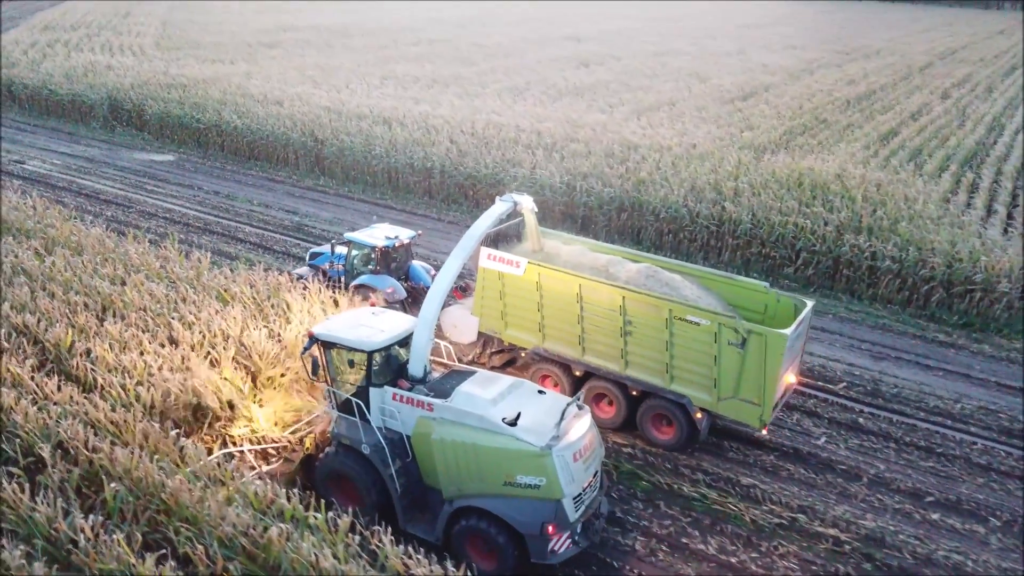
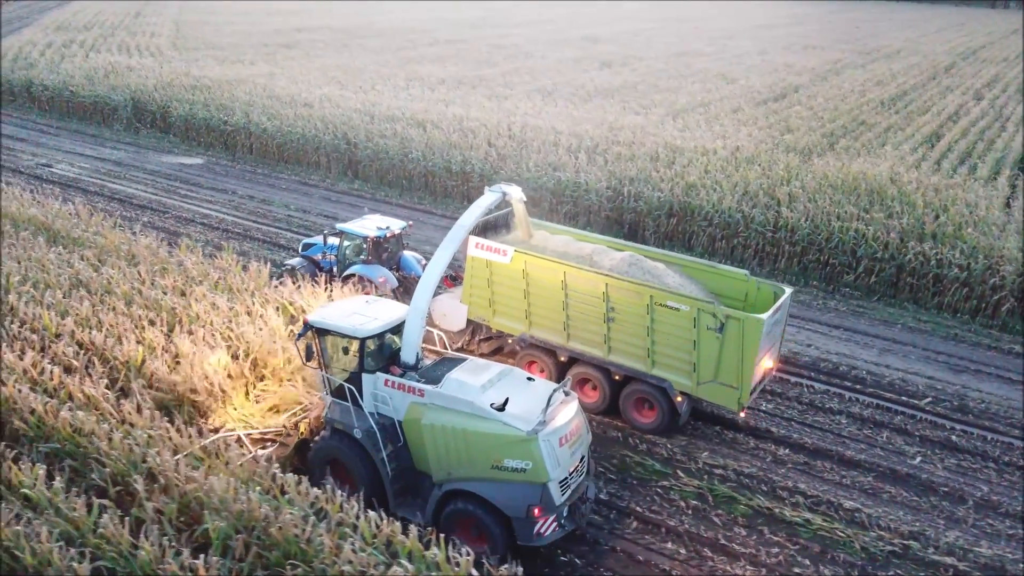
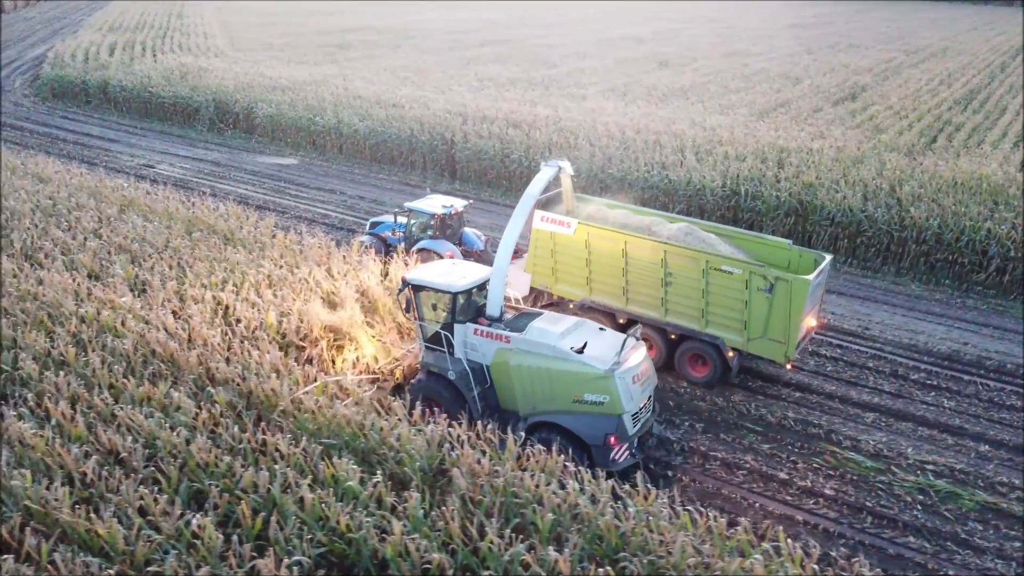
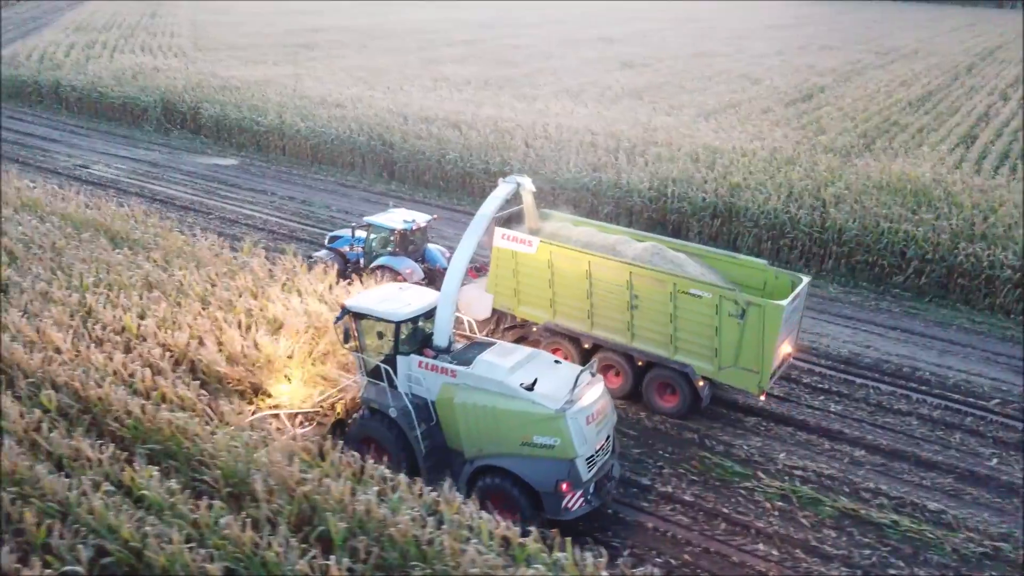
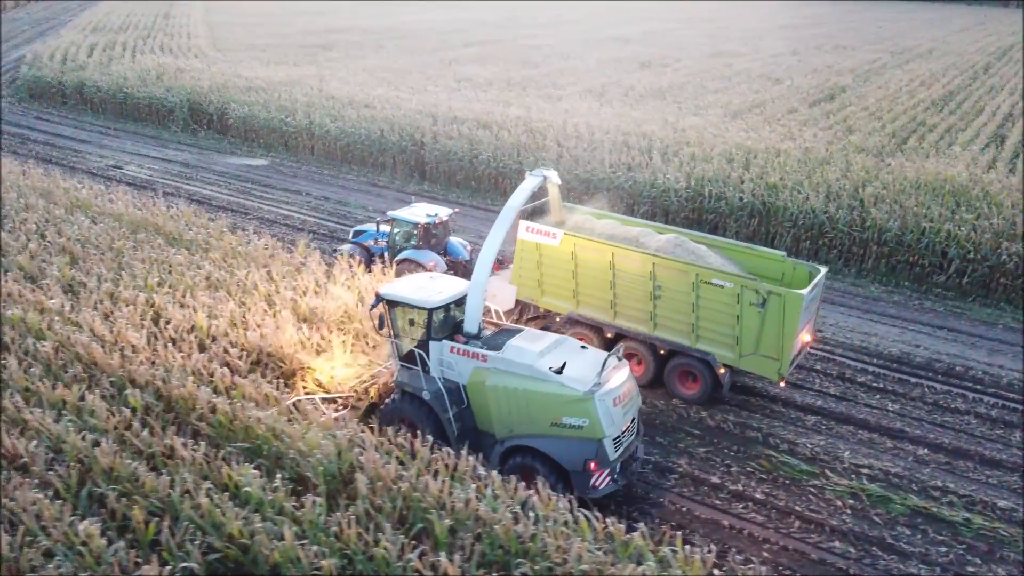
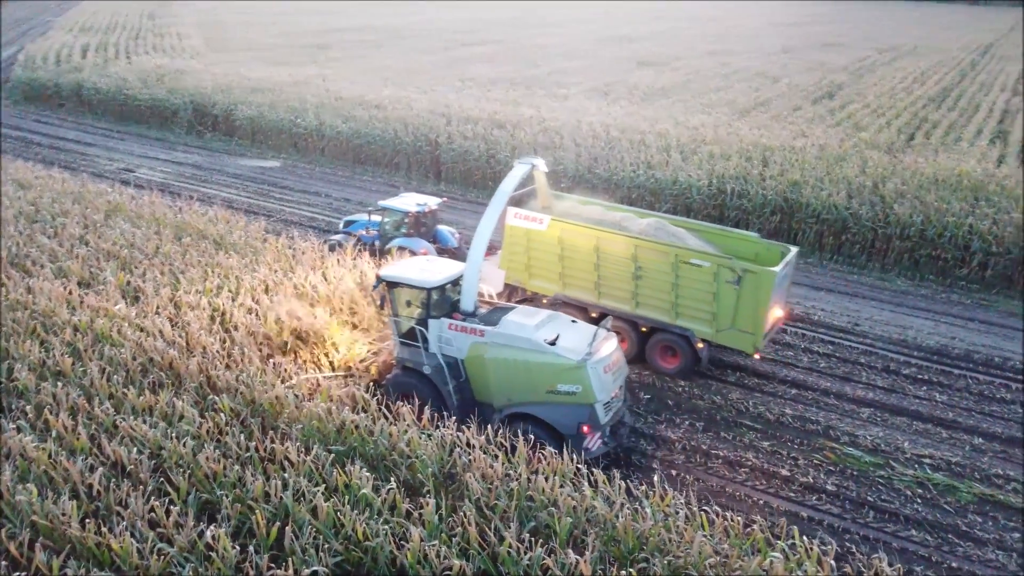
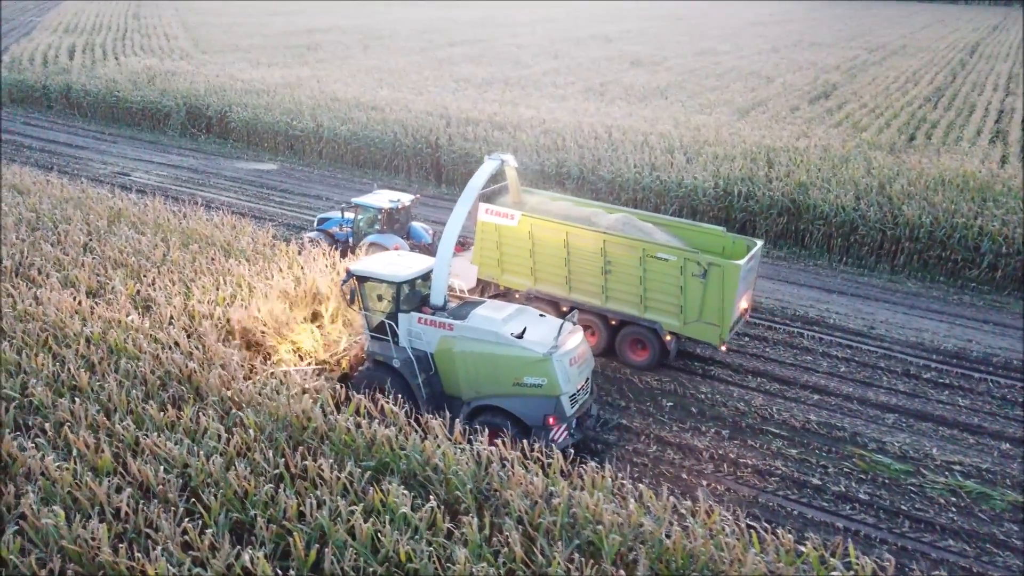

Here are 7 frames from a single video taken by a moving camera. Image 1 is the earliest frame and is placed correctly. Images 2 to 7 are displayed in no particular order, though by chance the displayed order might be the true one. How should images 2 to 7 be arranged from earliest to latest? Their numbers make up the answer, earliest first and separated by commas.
2, 4, 5, 3, 6, 7
